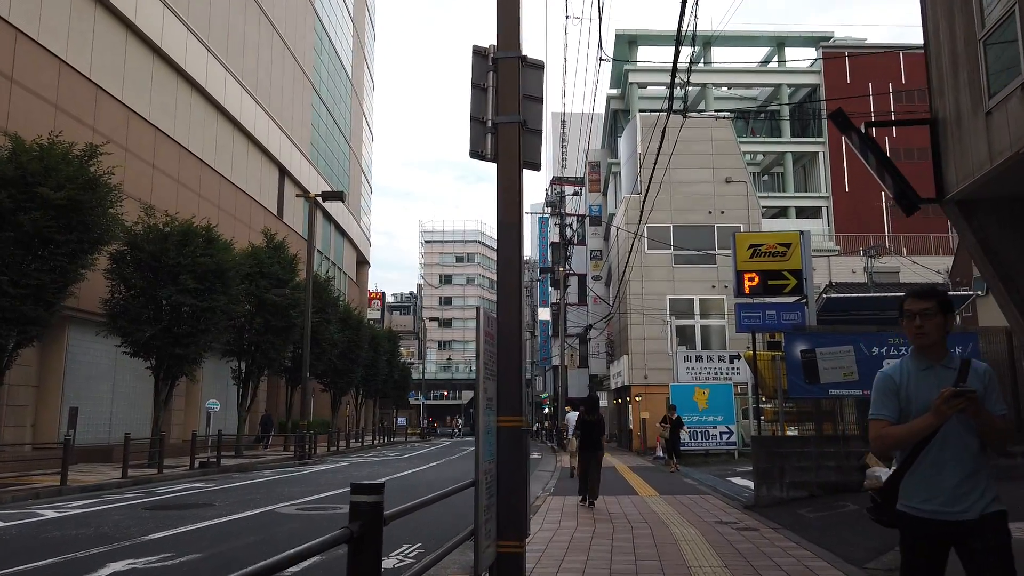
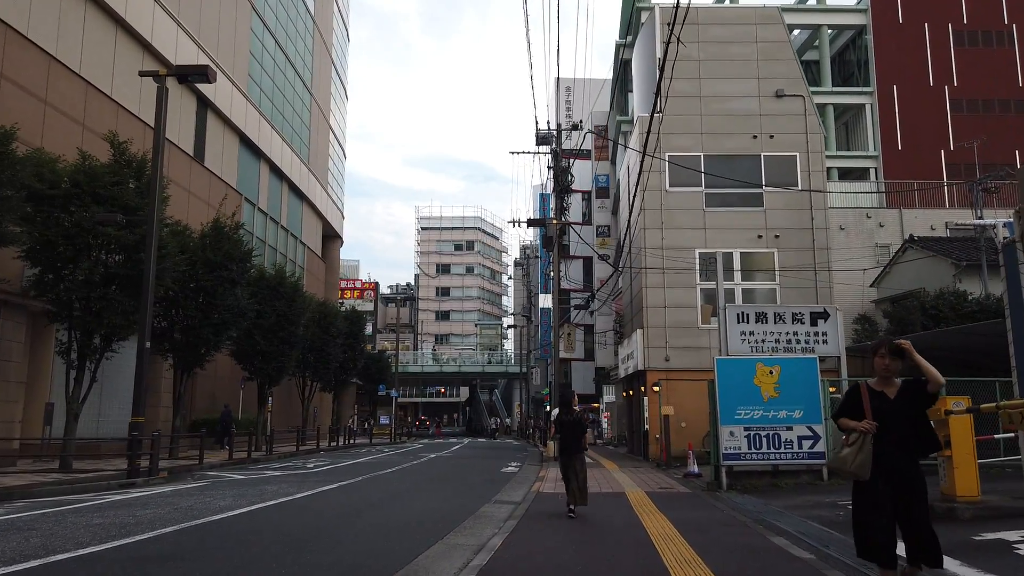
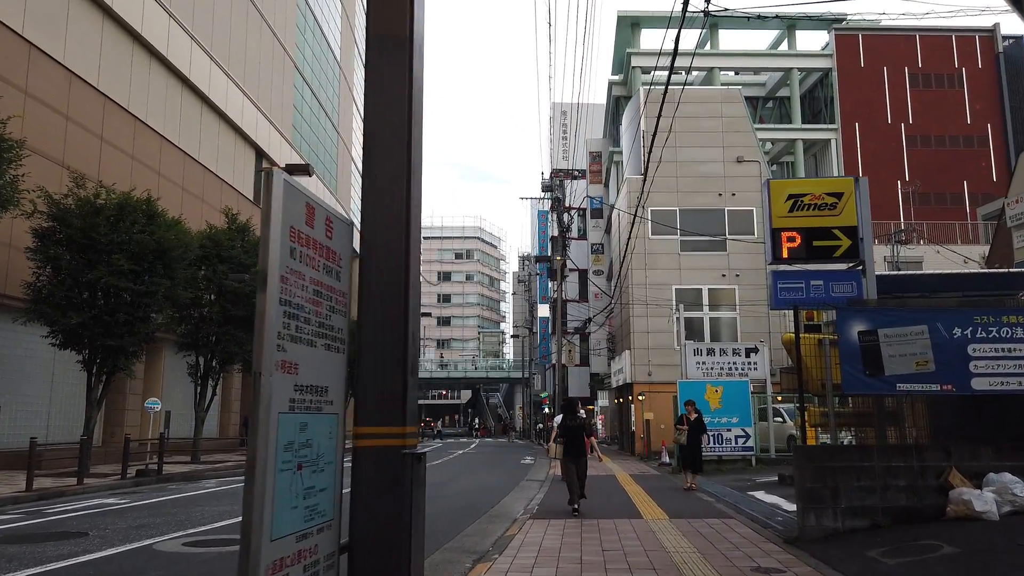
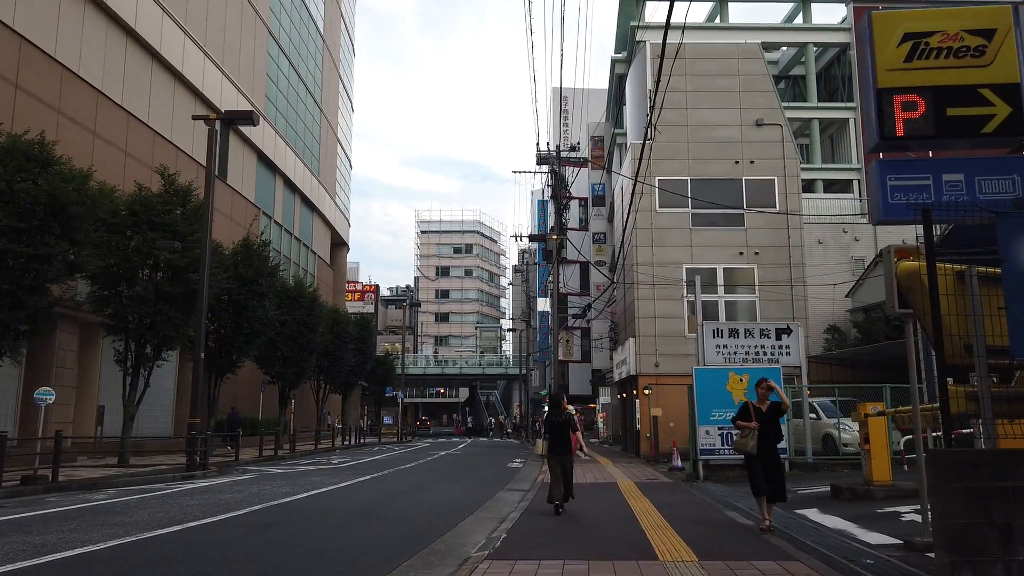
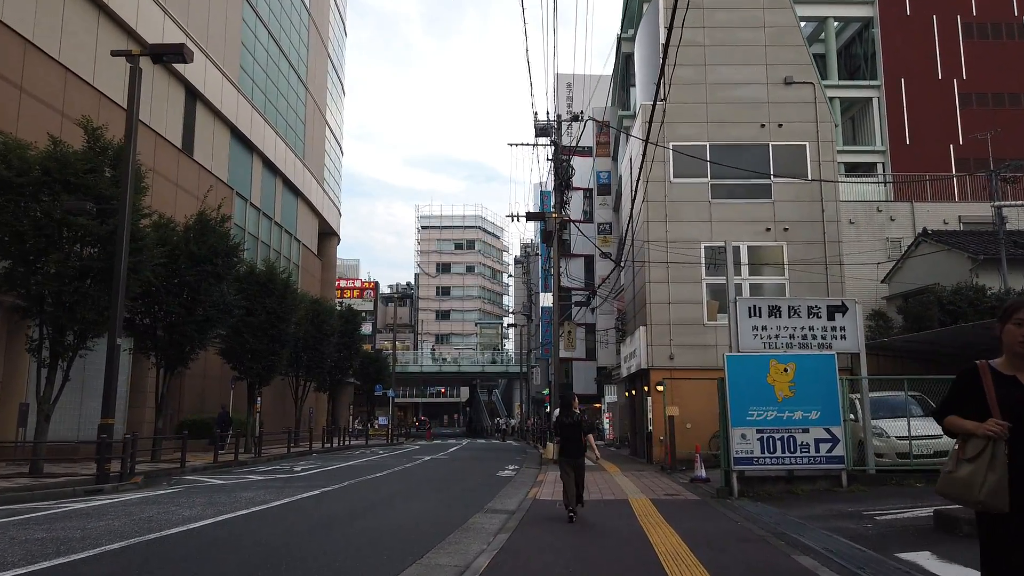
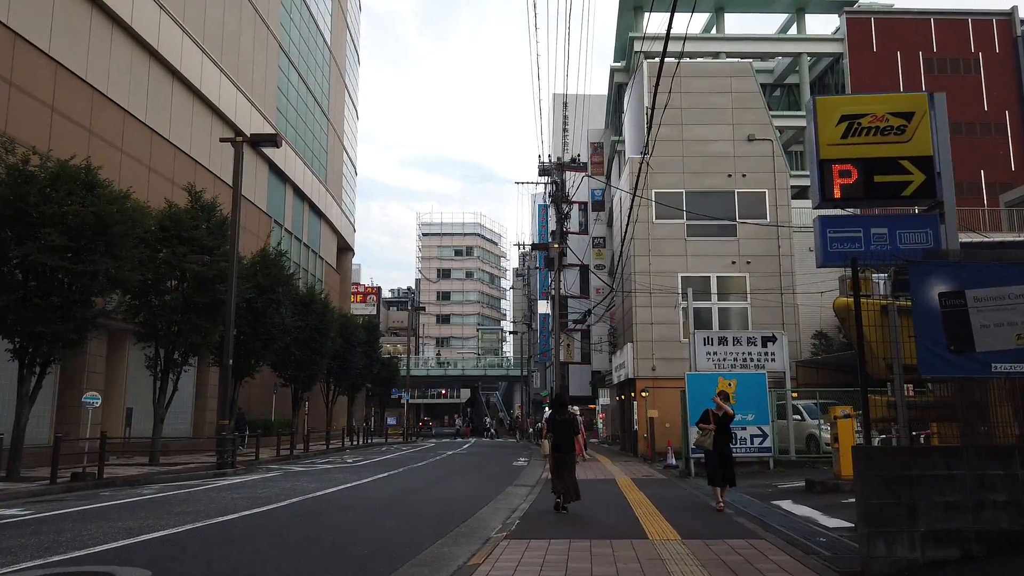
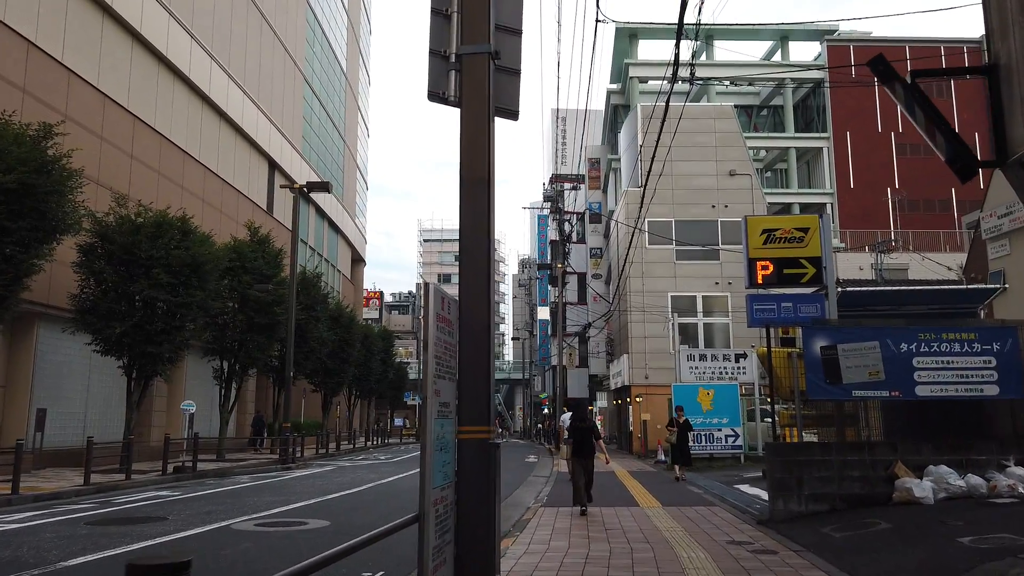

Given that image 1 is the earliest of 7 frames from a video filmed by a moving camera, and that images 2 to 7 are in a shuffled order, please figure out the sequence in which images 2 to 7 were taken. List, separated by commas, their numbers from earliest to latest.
7, 3, 6, 4, 2, 5
